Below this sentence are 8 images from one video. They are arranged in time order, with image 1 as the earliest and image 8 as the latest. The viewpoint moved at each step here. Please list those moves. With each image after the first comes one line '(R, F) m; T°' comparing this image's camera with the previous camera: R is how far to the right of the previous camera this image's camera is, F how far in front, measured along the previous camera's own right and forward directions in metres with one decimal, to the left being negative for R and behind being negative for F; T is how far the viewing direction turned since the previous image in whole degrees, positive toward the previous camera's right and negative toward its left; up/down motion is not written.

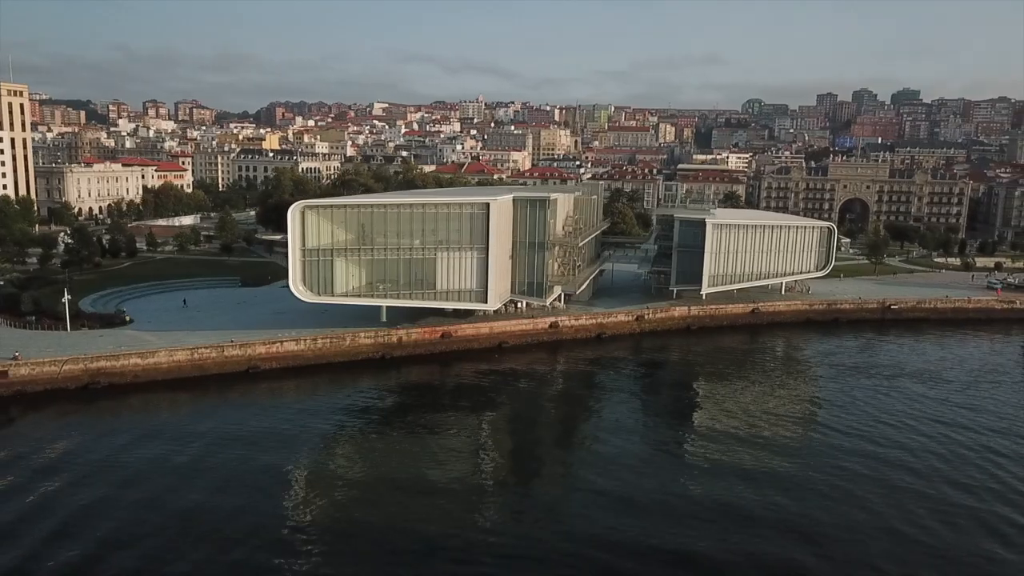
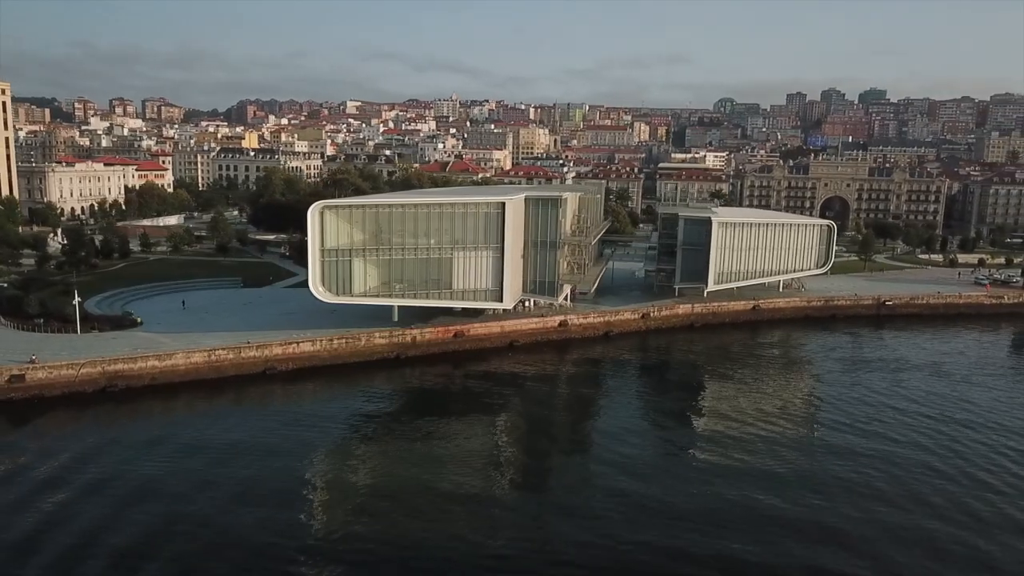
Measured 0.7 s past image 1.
(-2.0, -0.1) m; +2°
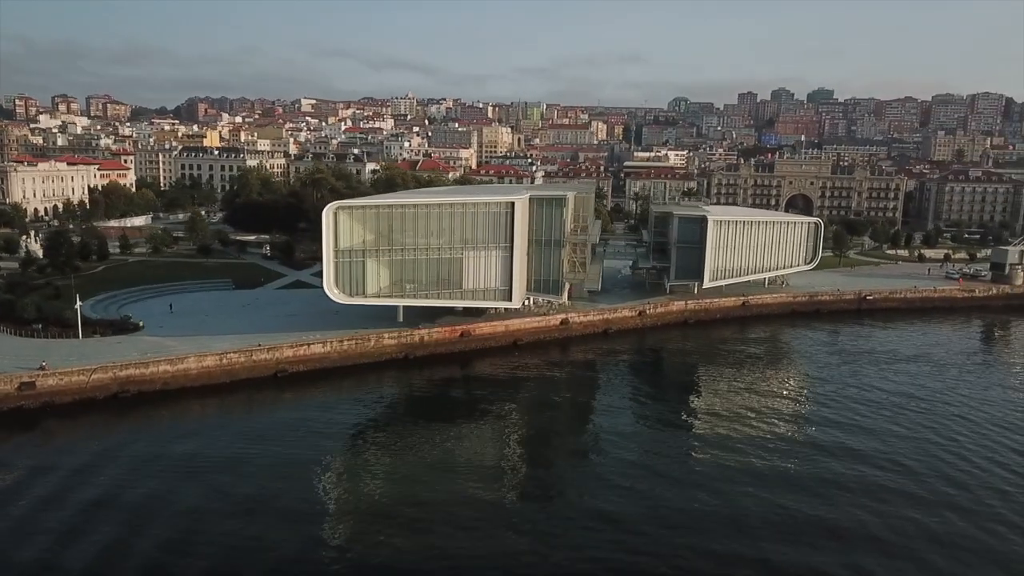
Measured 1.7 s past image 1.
(-2.5, -0.1) m; +3°
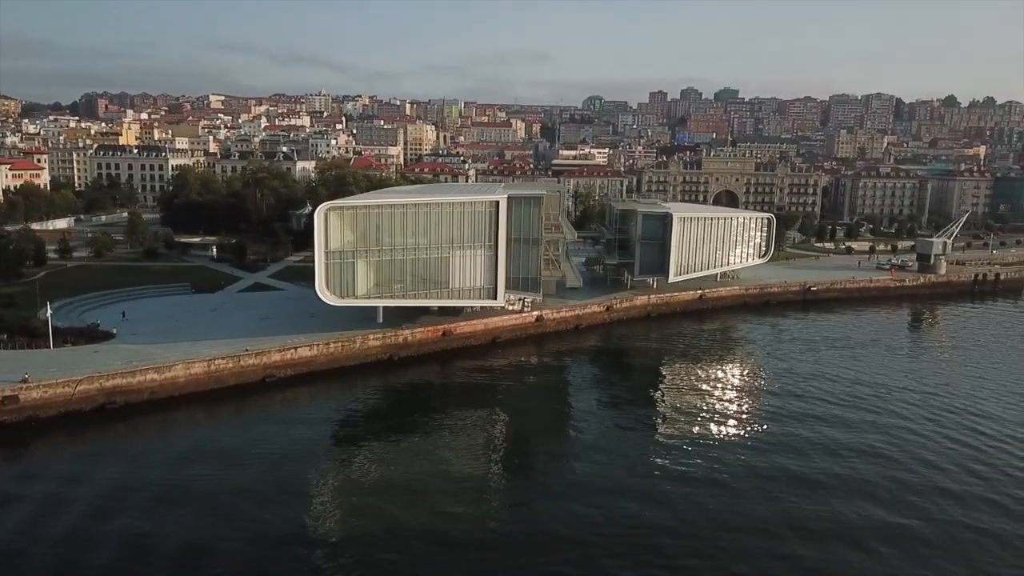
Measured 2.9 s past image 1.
(-3.2, -0.1) m; +6°
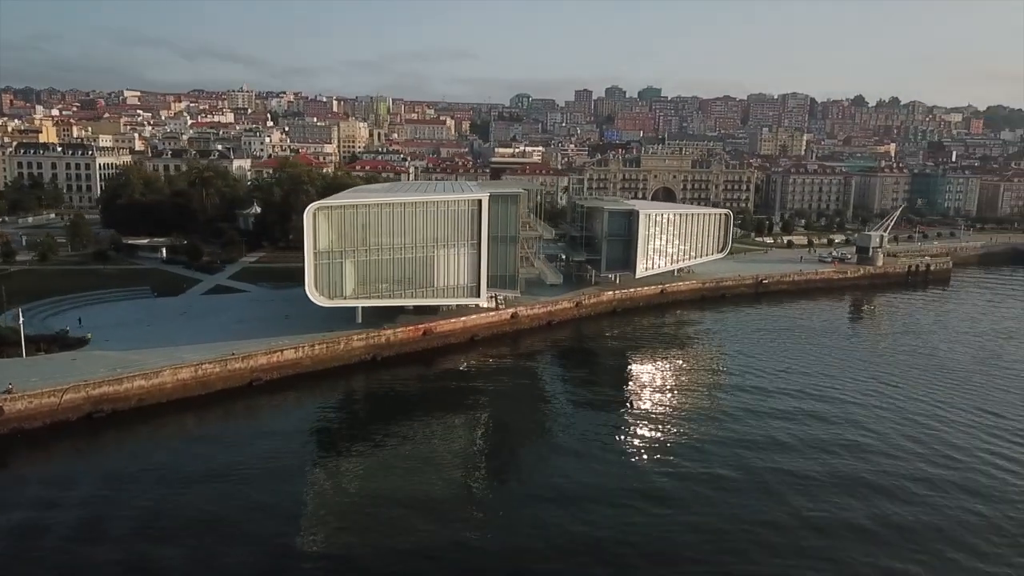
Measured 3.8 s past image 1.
(-2.6, -0.2) m; +5°
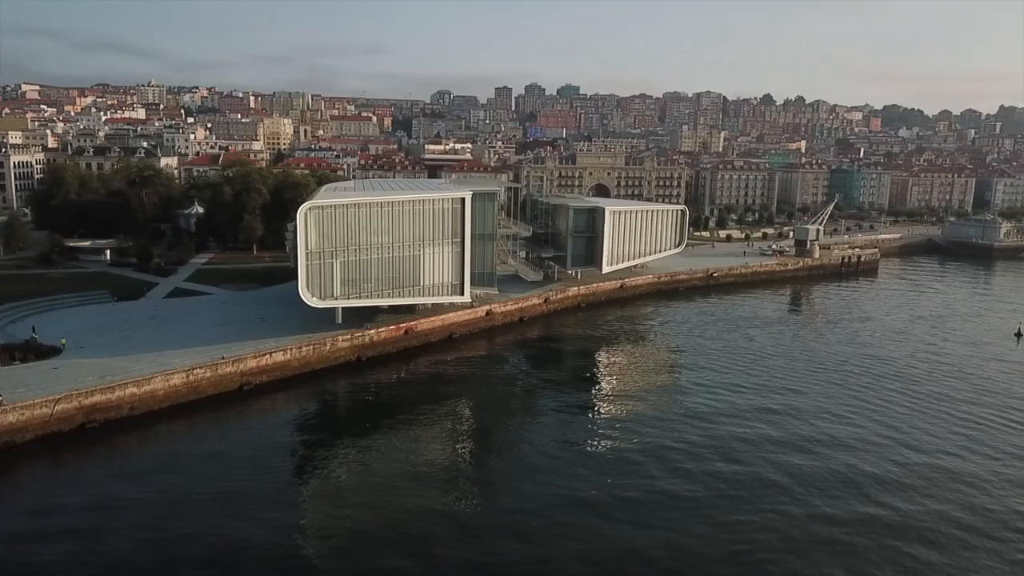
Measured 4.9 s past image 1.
(-2.9, -0.2) m; +6°
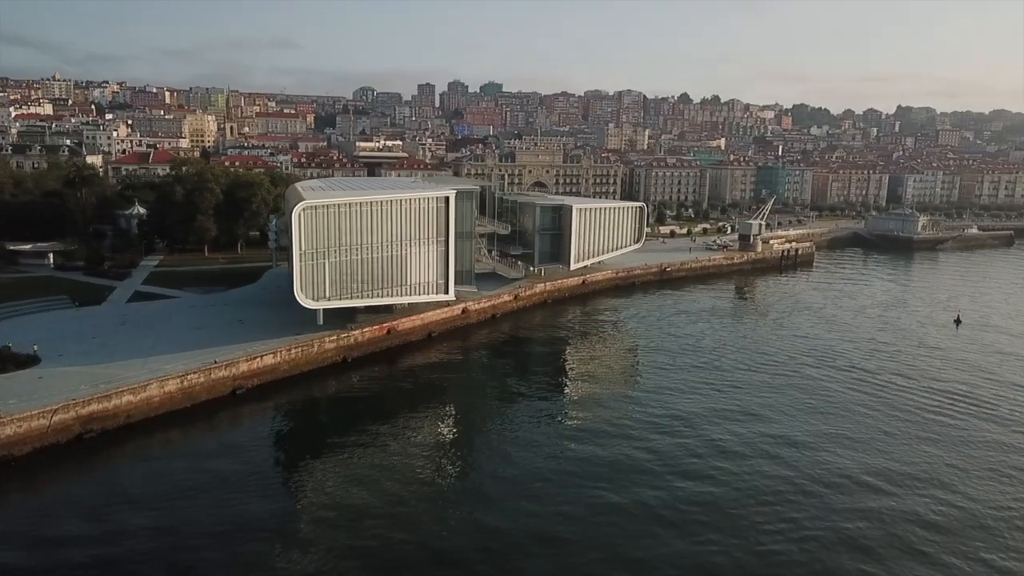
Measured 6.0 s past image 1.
(-2.9, -0.2) m; +6°
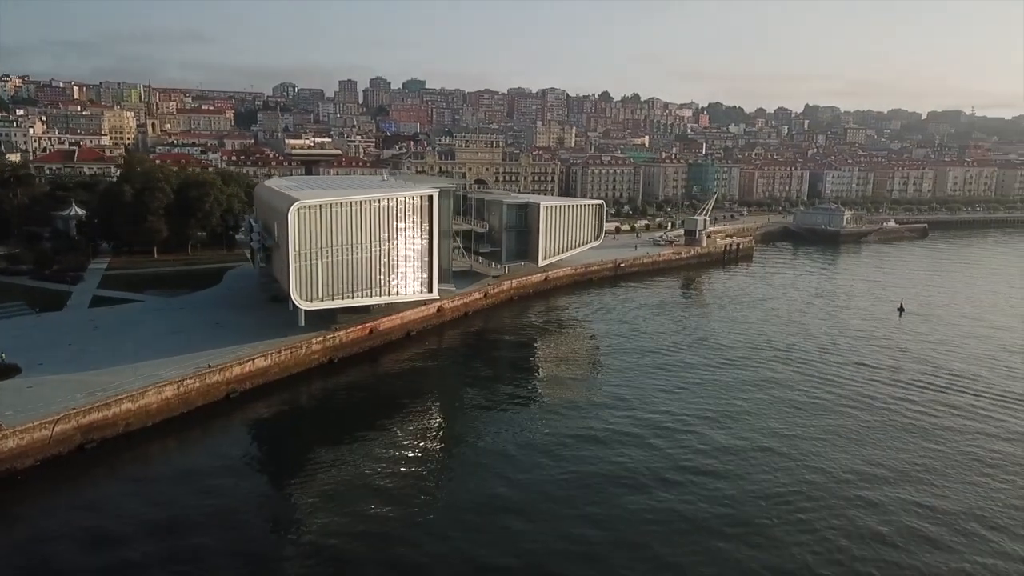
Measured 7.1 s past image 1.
(-2.8, -0.2) m; +6°
